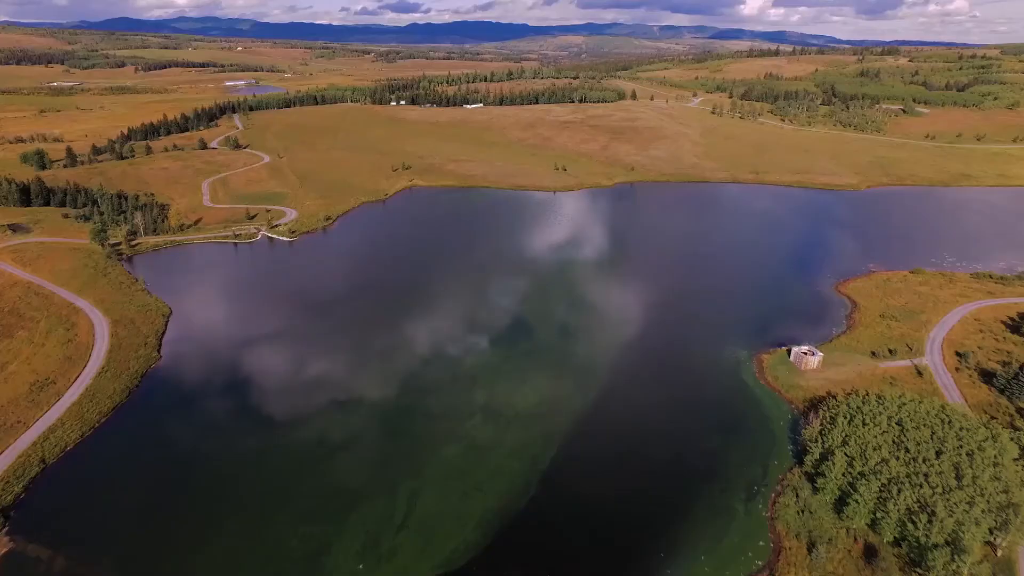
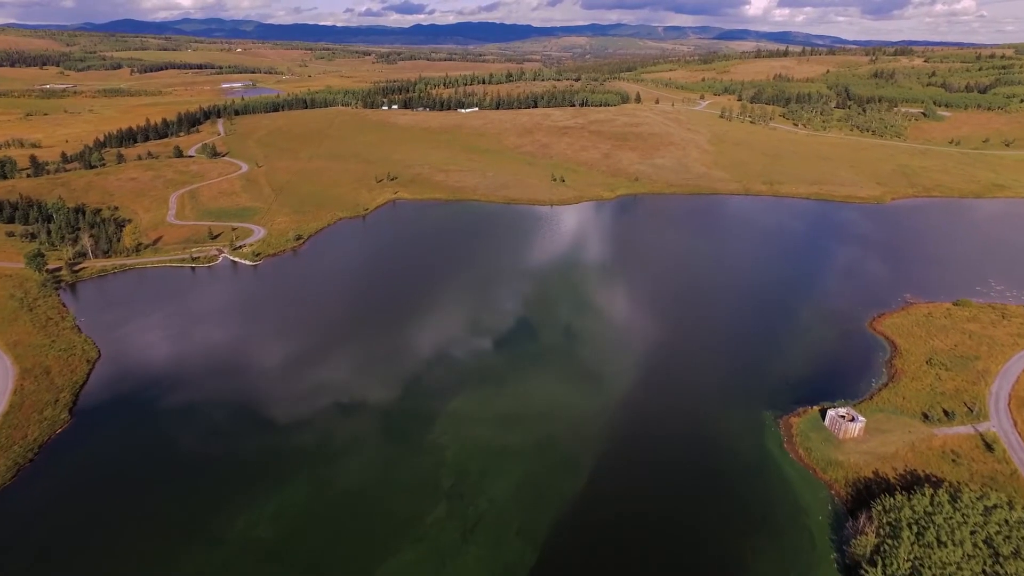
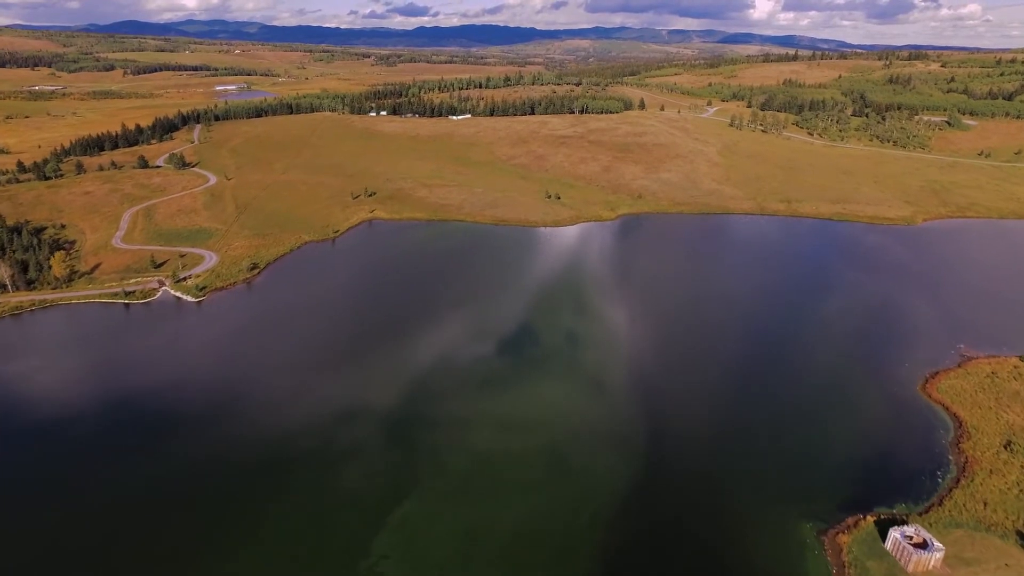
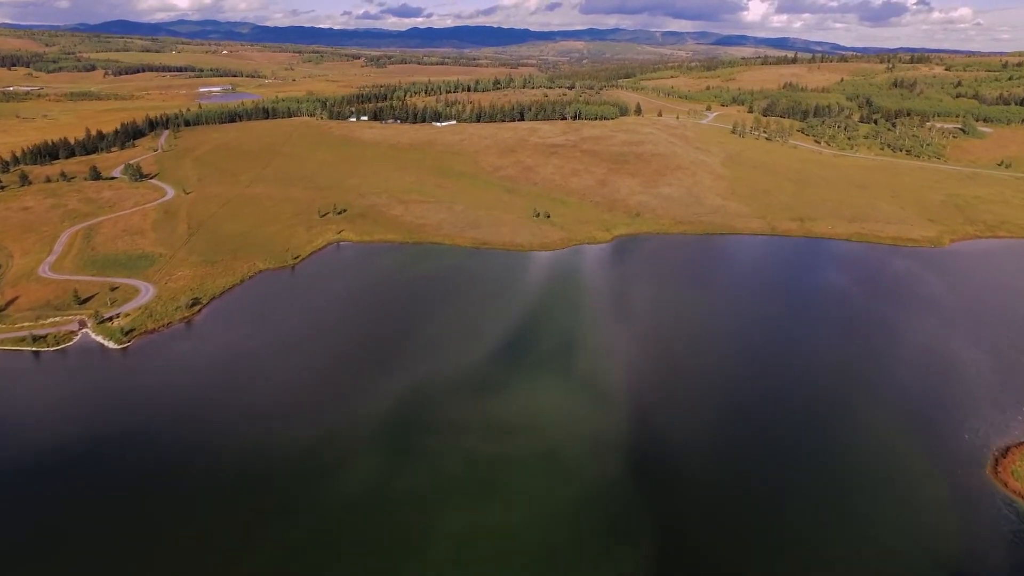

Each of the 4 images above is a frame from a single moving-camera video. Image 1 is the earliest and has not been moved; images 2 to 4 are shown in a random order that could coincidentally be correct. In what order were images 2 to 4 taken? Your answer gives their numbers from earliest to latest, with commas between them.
2, 3, 4
